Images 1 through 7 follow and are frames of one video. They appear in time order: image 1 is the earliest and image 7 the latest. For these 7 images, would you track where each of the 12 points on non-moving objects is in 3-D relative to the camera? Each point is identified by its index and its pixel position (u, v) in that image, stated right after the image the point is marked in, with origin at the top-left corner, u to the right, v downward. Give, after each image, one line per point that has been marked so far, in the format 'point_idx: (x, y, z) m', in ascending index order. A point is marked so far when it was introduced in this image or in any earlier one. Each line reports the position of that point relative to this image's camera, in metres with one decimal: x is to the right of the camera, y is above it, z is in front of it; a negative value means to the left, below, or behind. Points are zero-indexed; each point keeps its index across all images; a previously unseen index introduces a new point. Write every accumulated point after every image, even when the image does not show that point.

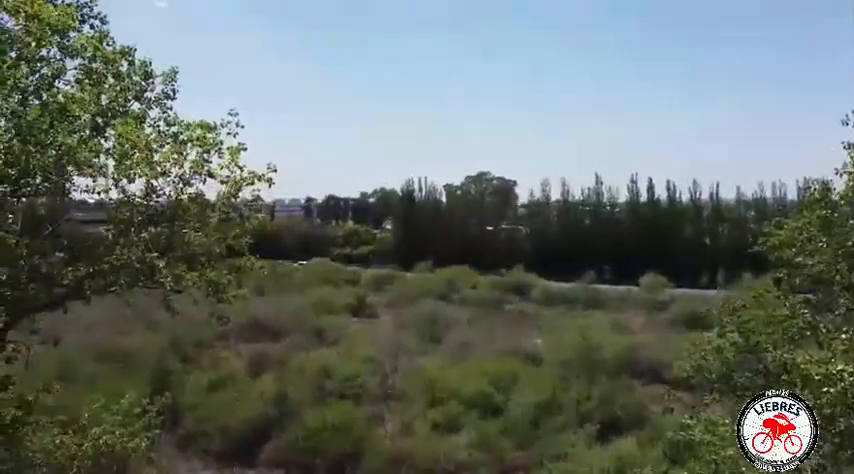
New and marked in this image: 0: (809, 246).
0: (+3.1, -0.1, +6.3) m
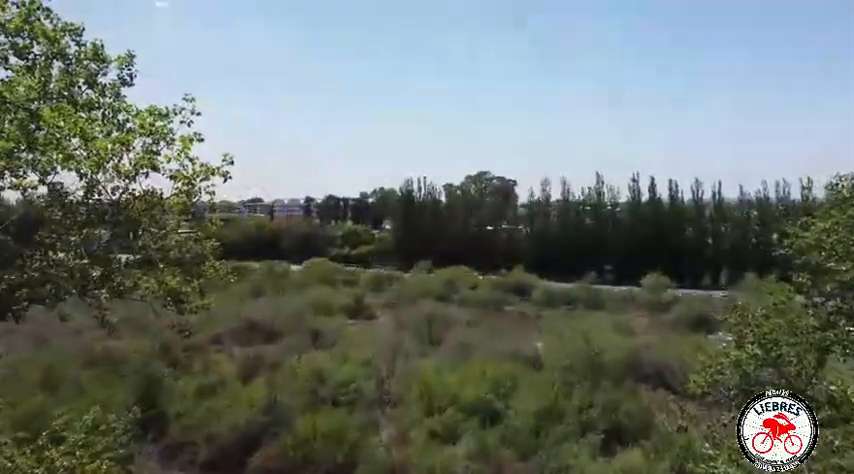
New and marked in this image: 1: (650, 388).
0: (+3.0, -0.1, +5.7) m
1: (+5.1, -3.4, +17.5) m
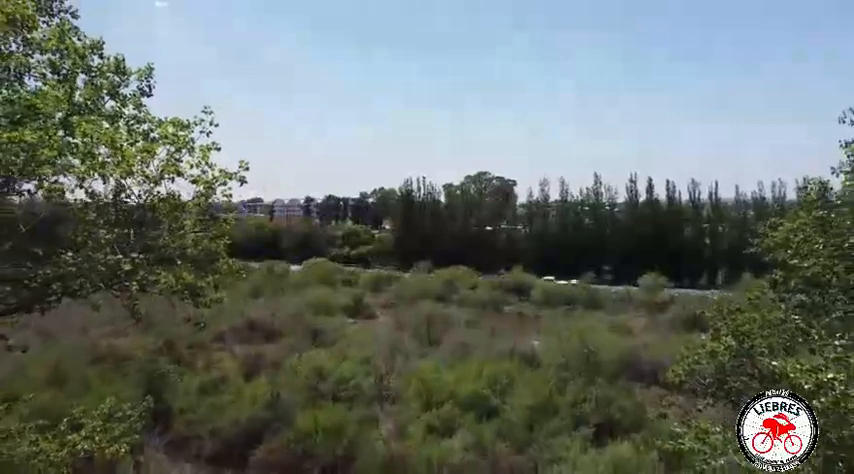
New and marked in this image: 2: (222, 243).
0: (+3.0, -0.1, +6.2) m
1: (+5.0, -3.4, +17.9) m
2: (-2.6, -0.1, +9.8) m
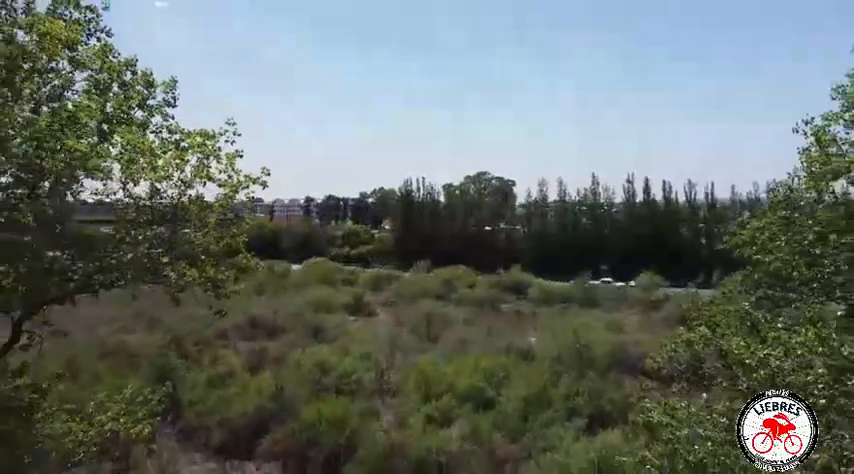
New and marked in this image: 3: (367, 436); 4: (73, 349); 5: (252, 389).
0: (+3.0, -0.1, +6.8) m
1: (+5.0, -3.4, +18.5) m
2: (-2.6, -0.1, +10.4) m
3: (-1.1, -3.6, +14.2) m
4: (-8.3, -2.6, +18.3) m
5: (-3.7, -3.2, +16.2) m
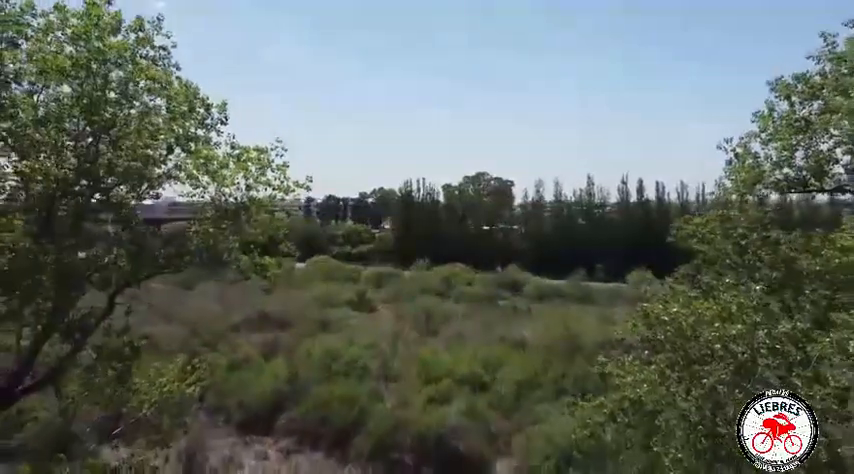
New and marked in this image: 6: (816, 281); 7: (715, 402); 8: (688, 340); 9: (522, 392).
0: (+3.0, 0.0, +8.3) m
1: (+5.0, -3.3, +20.1) m
2: (-2.6, 0.0, +11.9) m
3: (-1.1, -3.6, +15.8) m
4: (-8.3, -2.6, +19.8) m
5: (-3.6, -3.1, +17.8) m
6: (+3.2, -0.4, +6.4) m
7: (+2.2, -1.3, +6.0) m
8: (+2.2, -0.9, +6.4) m
9: (+2.0, -3.3, +16.6) m
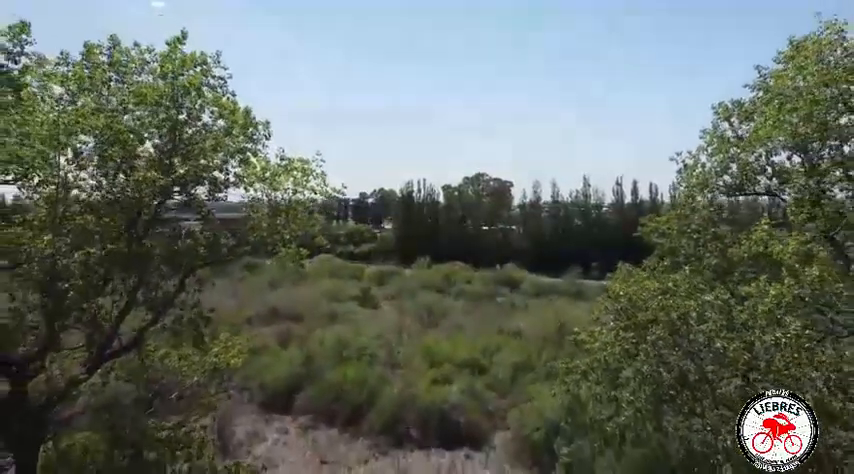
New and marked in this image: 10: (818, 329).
0: (+3.1, +0.1, +10.1) m
1: (+5.1, -3.3, +21.8) m
2: (-2.5, +0.1, +13.7) m
3: (-1.0, -3.5, +17.5) m
4: (-8.2, -2.5, +21.5) m
5: (-3.6, -3.0, +19.5) m
6: (+3.3, -0.3, +8.2) m
7: (+2.3, -1.2, +7.7) m
8: (+2.3, -0.8, +8.1) m
9: (+2.1, -3.3, +18.4) m
10: (+3.7, -0.9, +7.2) m
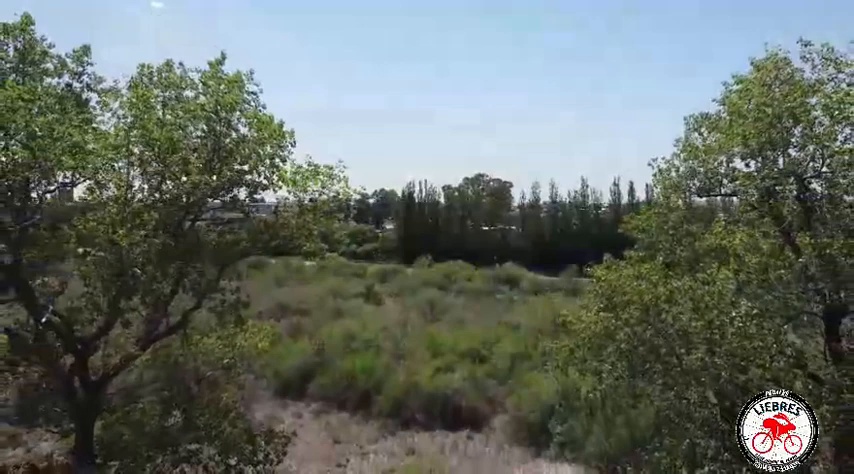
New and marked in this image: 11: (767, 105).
0: (+3.2, +0.1, +11.3) m
1: (+5.2, -3.2, +23.1) m
2: (-2.4, +0.1, +14.9) m
3: (-0.9, -3.5, +18.8) m
4: (-8.1, -2.4, +22.8) m
5: (-3.5, -3.0, +20.8) m
6: (+3.4, -0.3, +9.4) m
7: (+2.4, -1.1, +9.0) m
8: (+2.4, -0.7, +9.4) m
9: (+2.2, -3.2, +19.6) m
10: (+3.8, -0.8, +8.5) m
11: (+4.0, +1.6, +9.0) m
